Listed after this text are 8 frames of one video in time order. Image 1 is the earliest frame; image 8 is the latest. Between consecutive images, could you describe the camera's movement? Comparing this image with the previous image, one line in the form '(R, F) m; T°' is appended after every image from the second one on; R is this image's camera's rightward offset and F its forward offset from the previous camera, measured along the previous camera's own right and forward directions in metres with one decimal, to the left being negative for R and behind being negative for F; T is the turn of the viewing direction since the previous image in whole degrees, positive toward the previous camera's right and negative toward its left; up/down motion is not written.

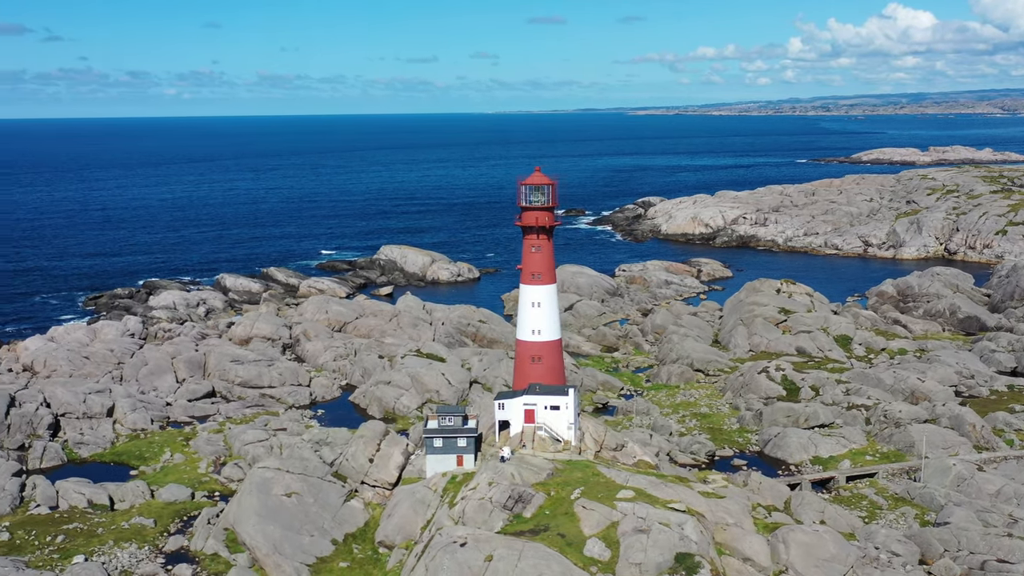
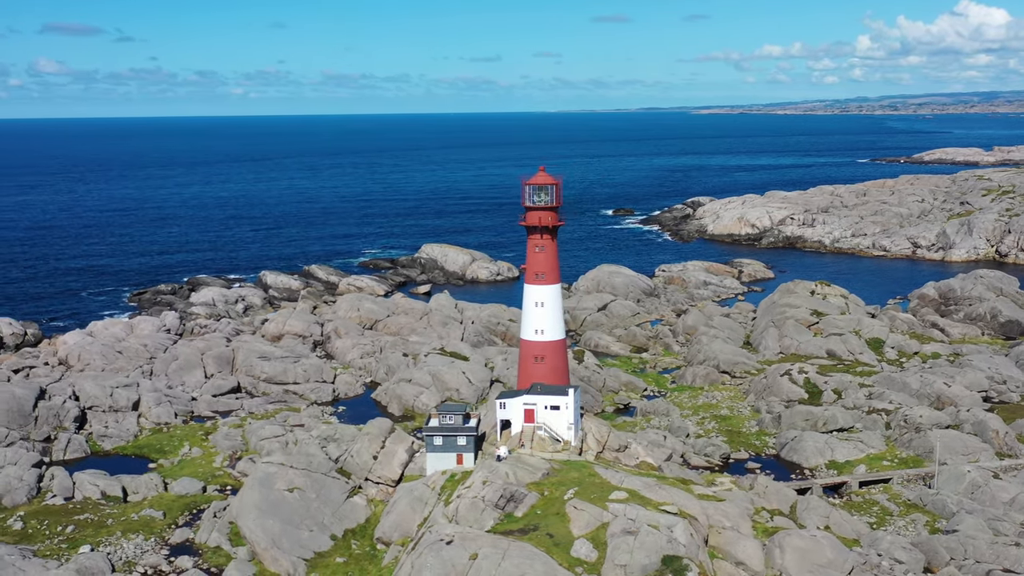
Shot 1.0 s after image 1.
(+1.3, +0.1) m; -2°
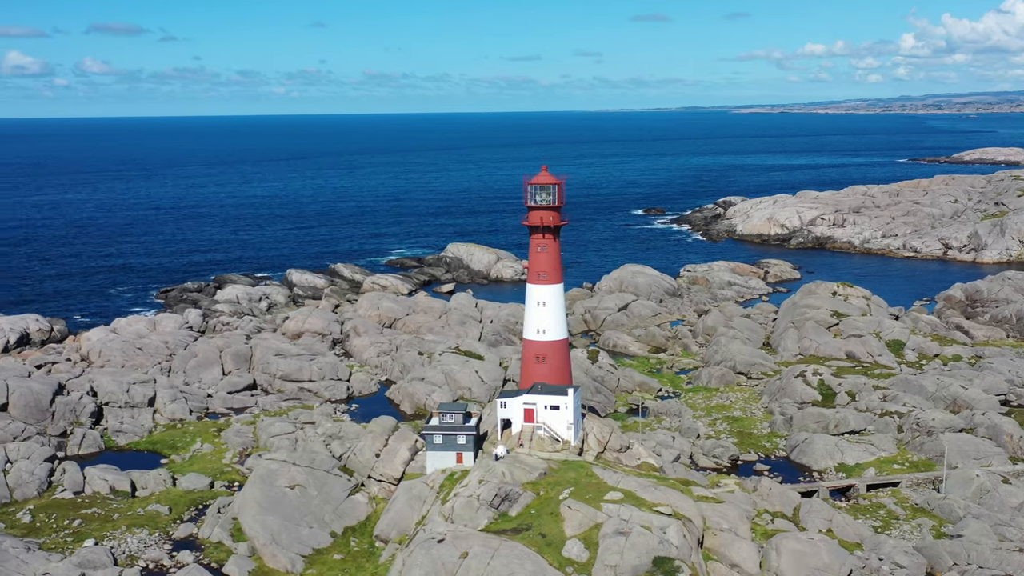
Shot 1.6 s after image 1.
(+0.8, 0.0) m; -2°
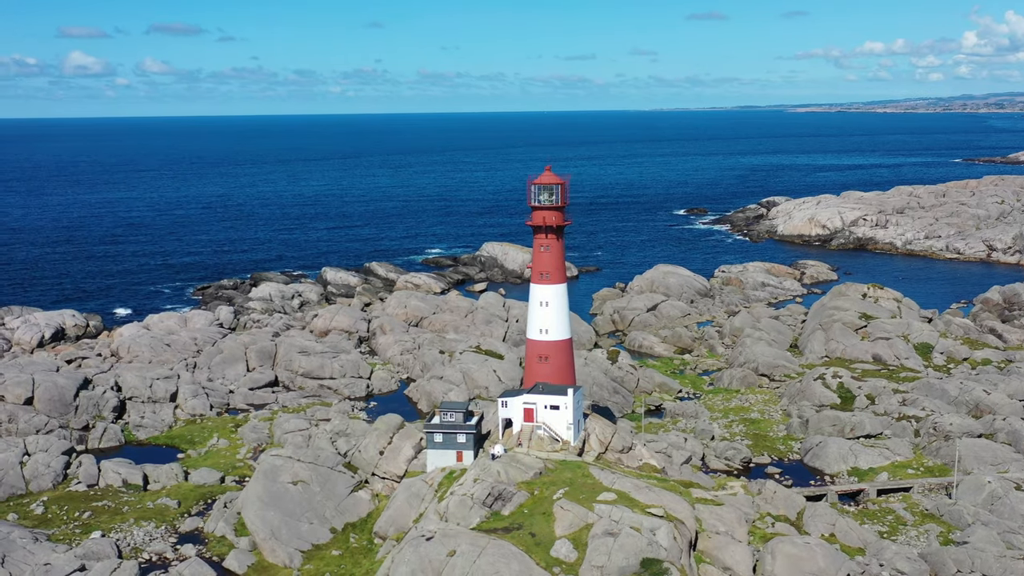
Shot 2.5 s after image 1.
(+1.1, 0.0) m; -2°
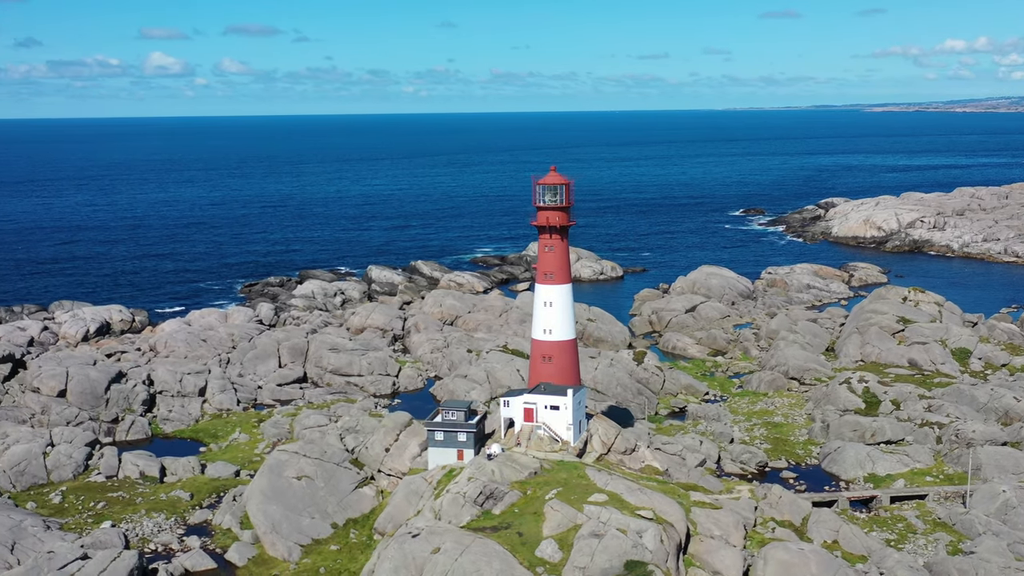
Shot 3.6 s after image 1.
(+1.4, 0.0) m; -3°
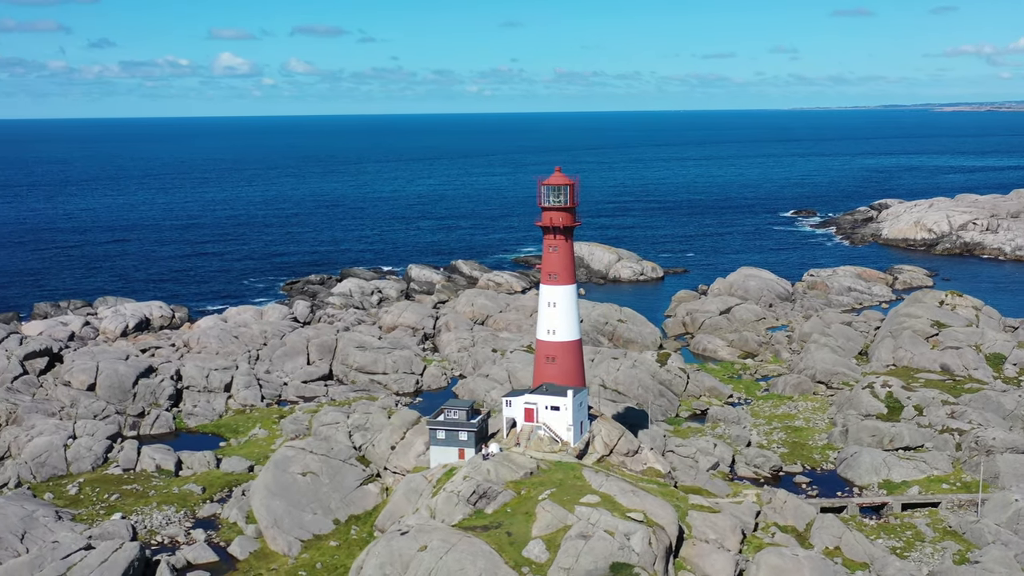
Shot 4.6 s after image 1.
(+1.3, -0.1) m; -2°
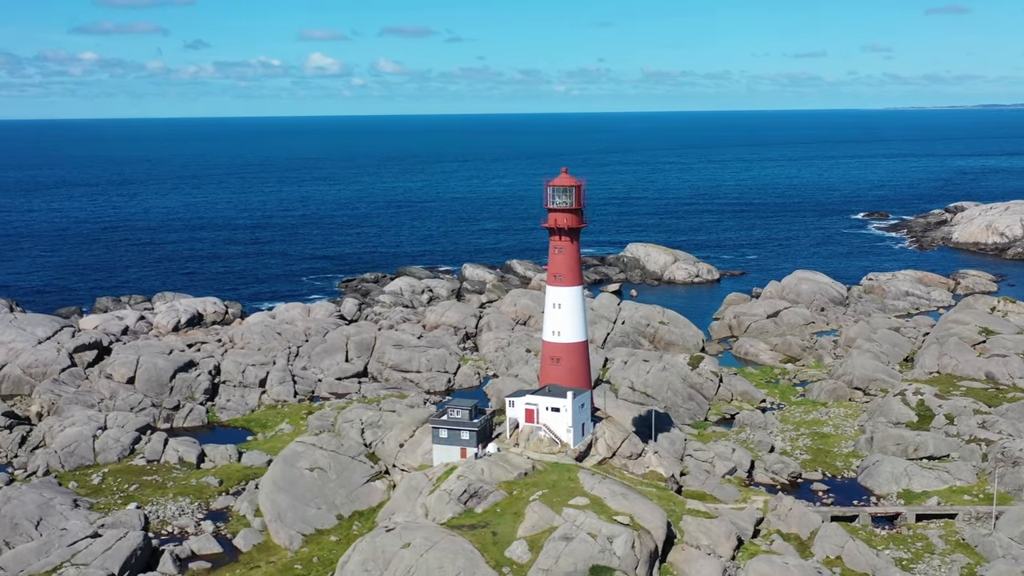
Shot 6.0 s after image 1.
(+1.7, -0.1) m; -3°
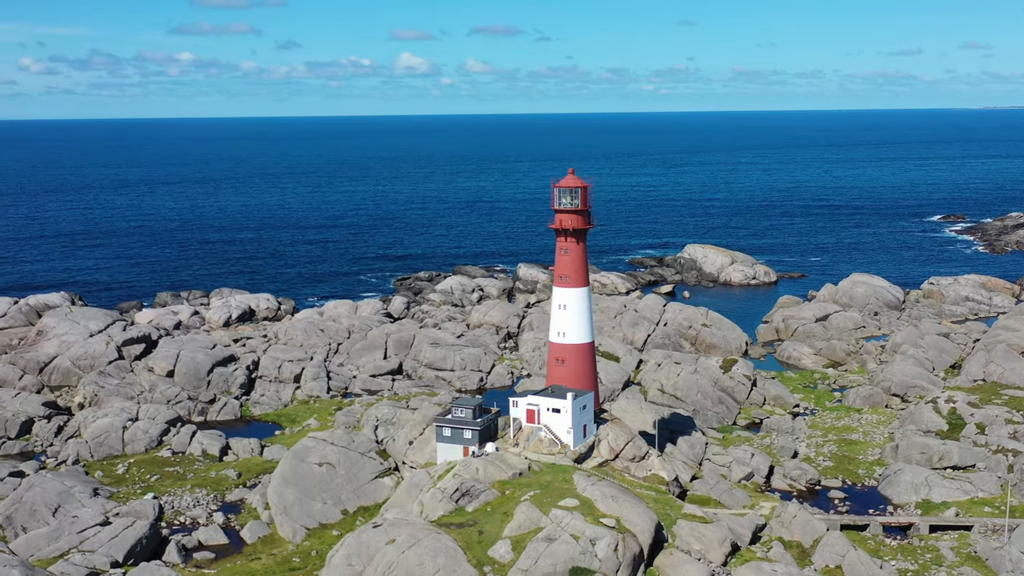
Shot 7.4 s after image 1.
(+1.8, -0.2) m; -3°
